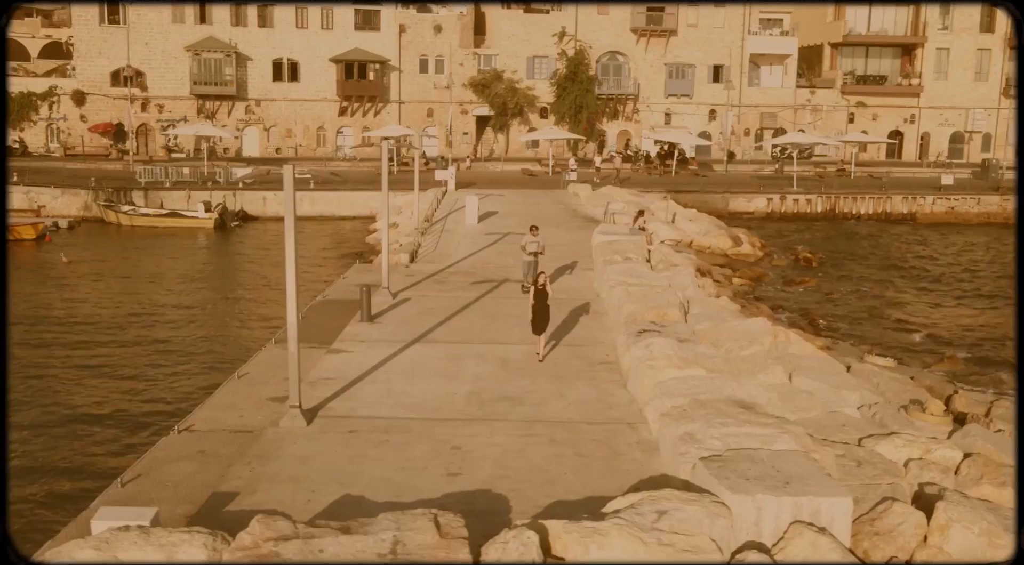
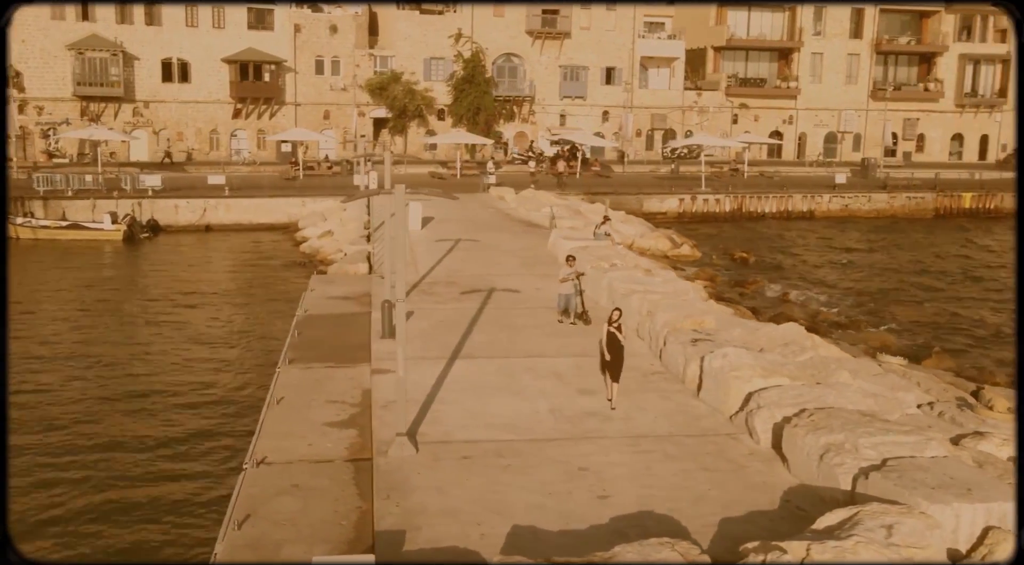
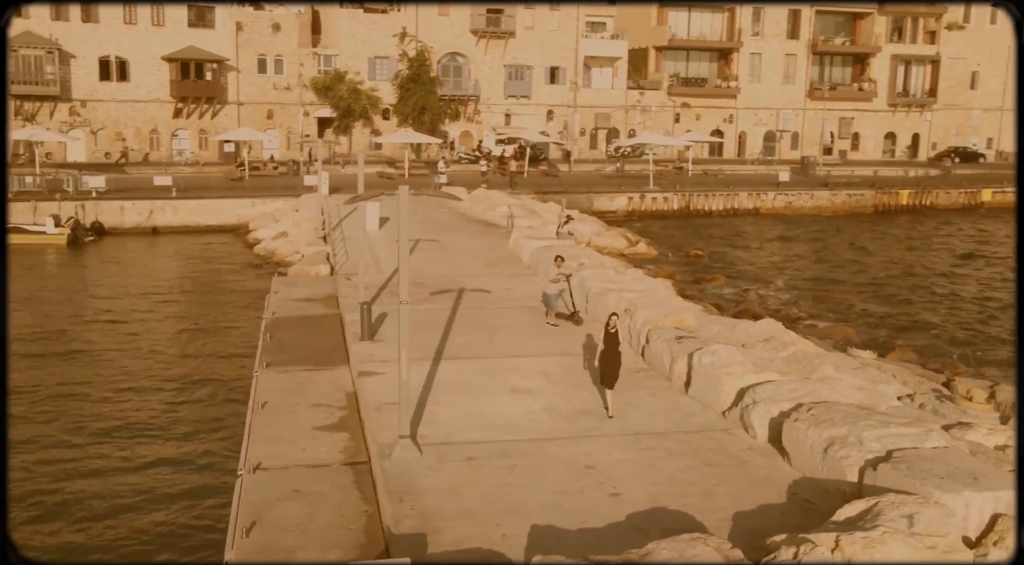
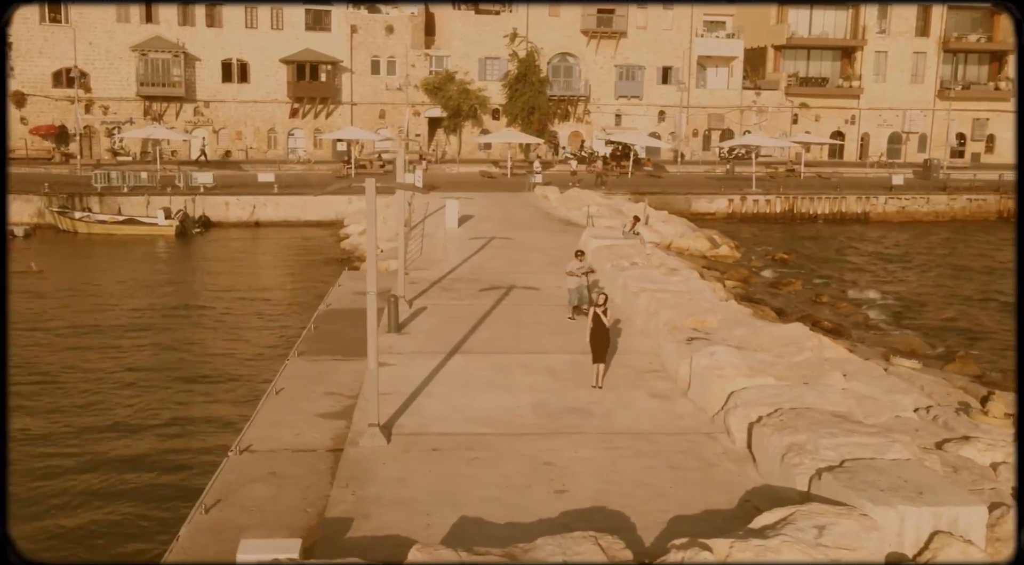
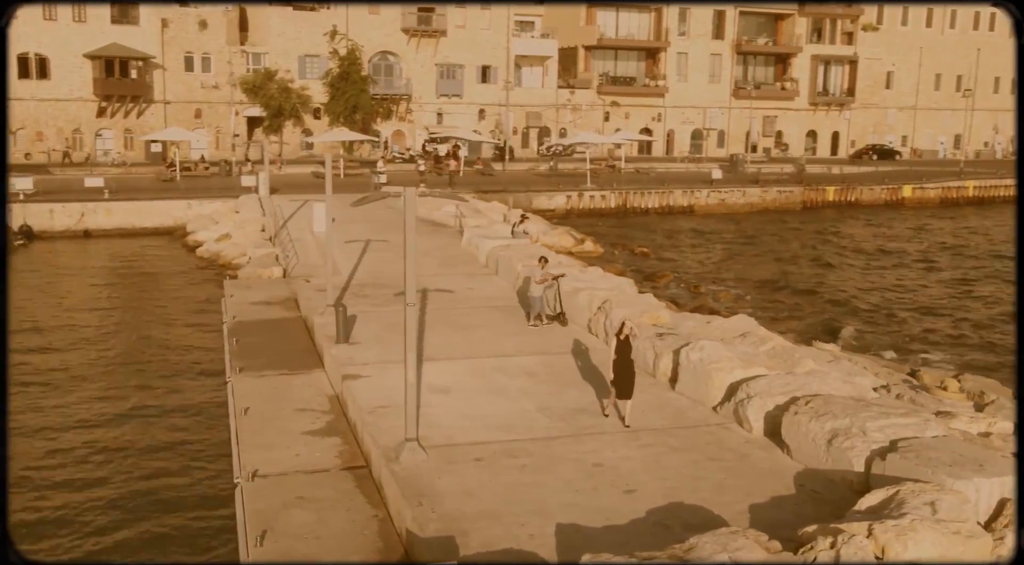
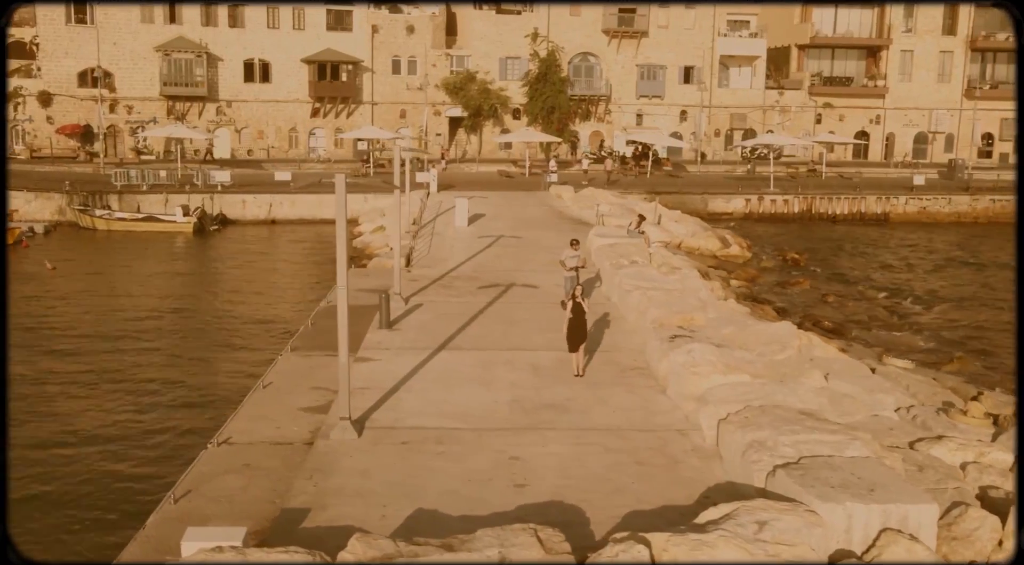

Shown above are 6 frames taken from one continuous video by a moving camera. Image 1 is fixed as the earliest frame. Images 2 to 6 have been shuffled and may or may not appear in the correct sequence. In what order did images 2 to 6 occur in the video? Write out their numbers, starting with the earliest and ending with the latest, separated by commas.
6, 4, 2, 3, 5
